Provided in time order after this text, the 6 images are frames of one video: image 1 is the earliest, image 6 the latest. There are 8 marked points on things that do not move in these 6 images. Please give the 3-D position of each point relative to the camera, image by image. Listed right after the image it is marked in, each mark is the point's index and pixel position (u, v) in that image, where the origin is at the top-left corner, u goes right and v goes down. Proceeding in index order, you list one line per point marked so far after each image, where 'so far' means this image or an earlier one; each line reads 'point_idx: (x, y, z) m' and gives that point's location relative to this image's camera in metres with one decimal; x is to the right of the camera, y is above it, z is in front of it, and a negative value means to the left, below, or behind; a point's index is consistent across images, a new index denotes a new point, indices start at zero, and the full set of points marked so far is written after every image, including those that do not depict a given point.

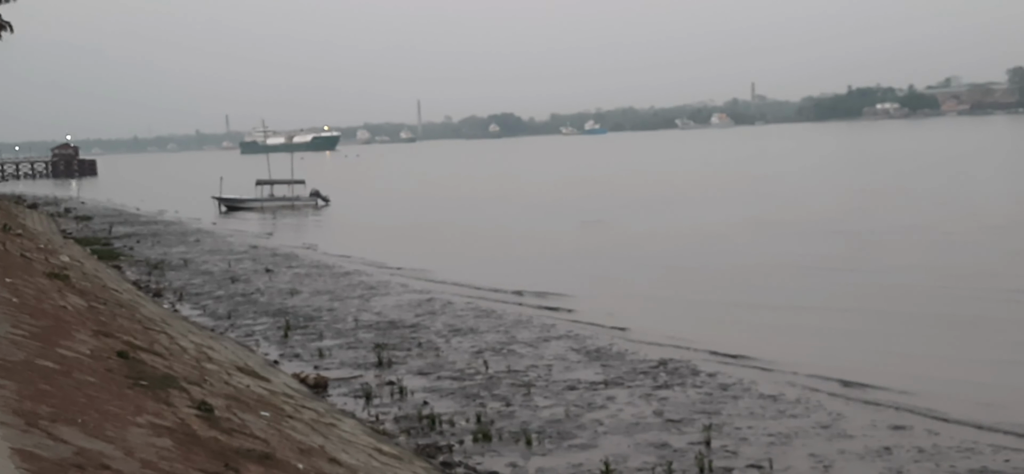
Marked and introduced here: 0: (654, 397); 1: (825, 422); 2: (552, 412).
0: (+2.1, -2.4, +14.1) m
1: (+4.5, -2.6, +13.6) m
2: (+0.6, -2.5, +13.6) m
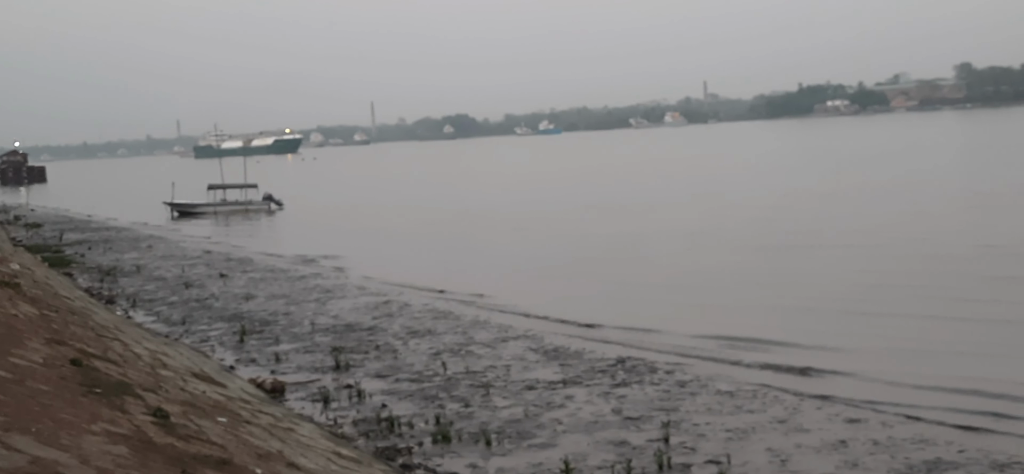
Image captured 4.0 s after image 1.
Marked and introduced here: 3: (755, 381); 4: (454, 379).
0: (+1.5, -2.4, +14.2) m
1: (+3.9, -2.6, +13.7) m
2: (0.0, -2.5, +13.6) m
3: (+3.7, -2.3, +15.2) m
4: (-1.0, -2.2, +14.5) m
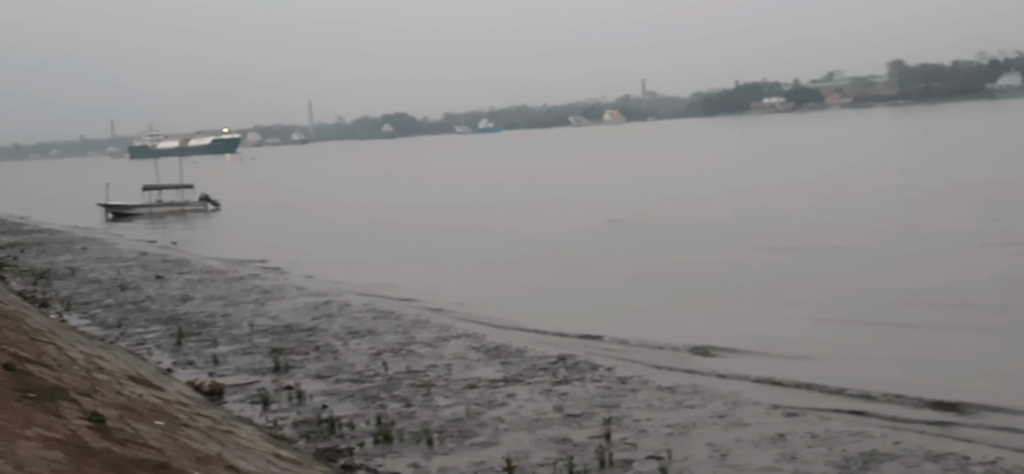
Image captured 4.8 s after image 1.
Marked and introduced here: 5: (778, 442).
0: (+0.6, -2.3, +14.2) m
1: (+3.0, -2.5, +13.9) m
2: (-0.8, -2.5, +13.5) m
3: (+2.8, -2.2, +15.3) m
4: (-1.8, -2.2, +14.5) m
5: (+3.7, -2.8, +13.0) m
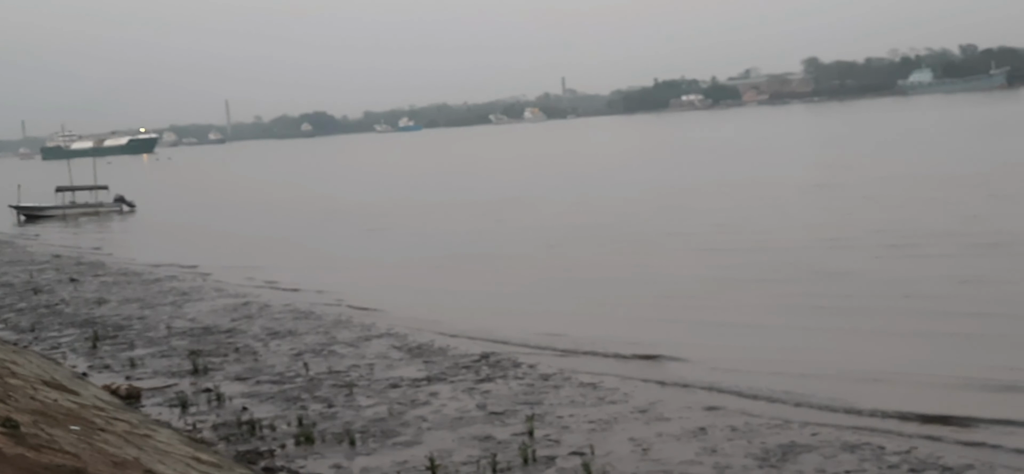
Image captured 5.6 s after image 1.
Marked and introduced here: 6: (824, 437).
0: (-0.5, -2.3, +14.2) m
1: (+1.9, -2.5, +14.0) m
2: (-1.9, -2.5, +13.5) m
3: (+1.6, -2.2, +15.4) m
4: (-3.0, -2.2, +14.4) m
5: (+2.6, -2.7, +13.1) m
6: (+4.3, -2.7, +13.0) m
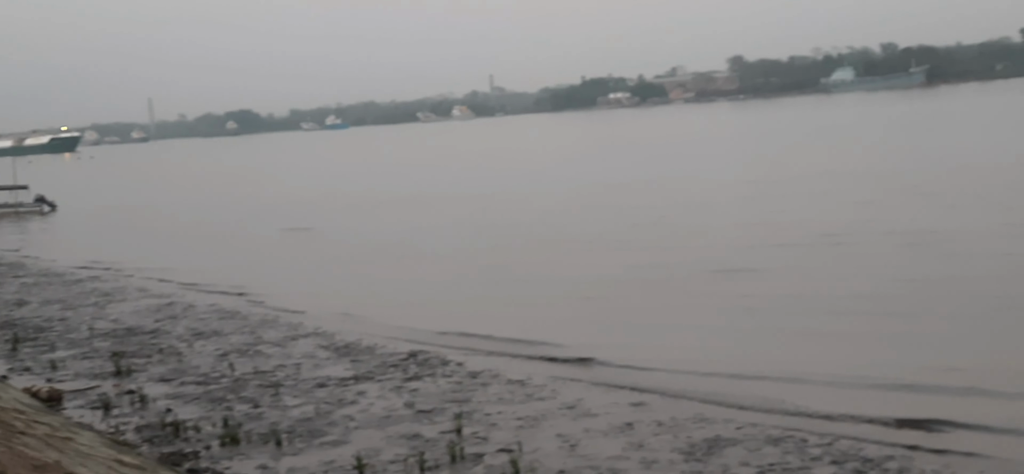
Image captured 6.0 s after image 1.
0: (-1.6, -2.3, +14.2) m
1: (+0.9, -2.4, +14.0) m
2: (-3.0, -2.5, +13.5) m
3: (+0.5, -2.1, +15.4) m
4: (-4.1, -2.2, +14.3) m
5: (+1.6, -2.7, +13.2) m
6: (+3.3, -2.7, +13.2) m
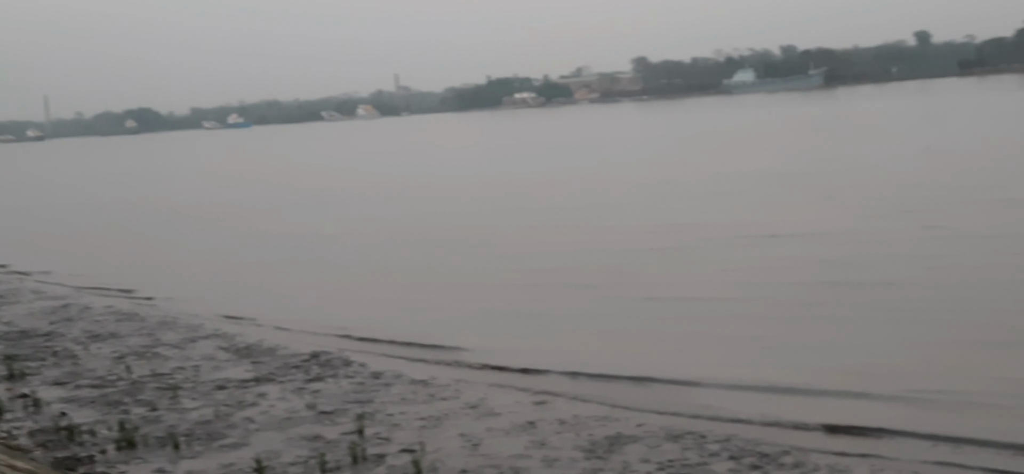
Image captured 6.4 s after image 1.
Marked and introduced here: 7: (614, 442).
0: (-3.1, -2.3, +14.2) m
1: (-0.6, -2.4, +14.1) m
2: (-4.4, -2.5, +13.4) m
3: (-1.0, -2.1, +15.5) m
4: (-5.5, -2.2, +14.2) m
5: (+0.2, -2.7, +13.3) m
6: (+1.9, -2.7, +13.3) m
7: (+1.3, -2.8, +12.8) m
